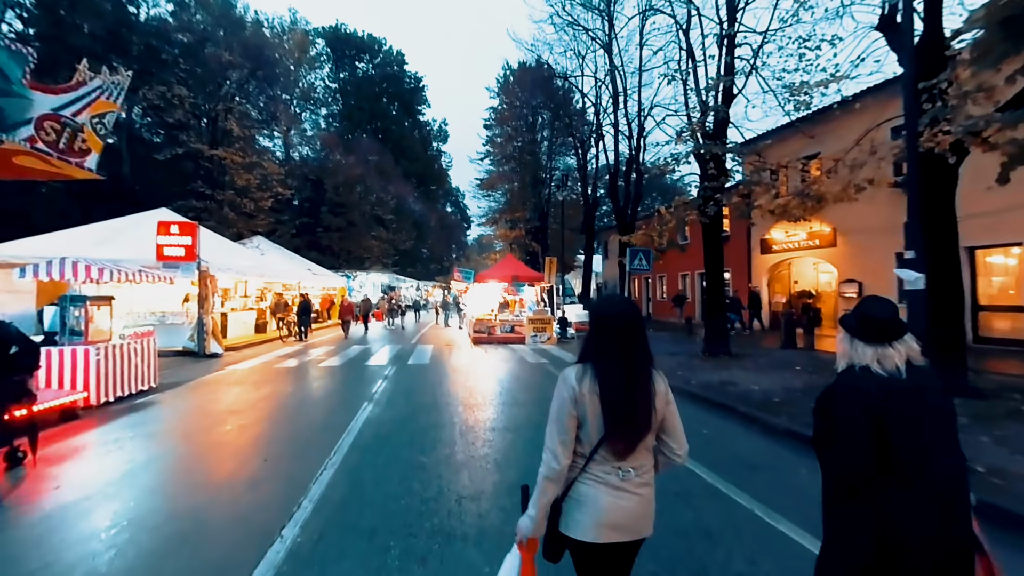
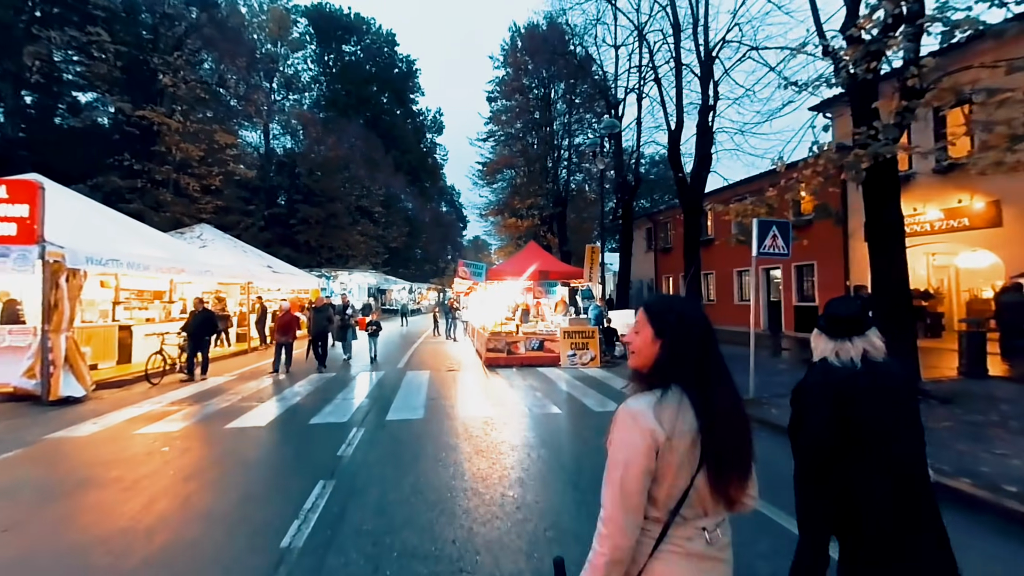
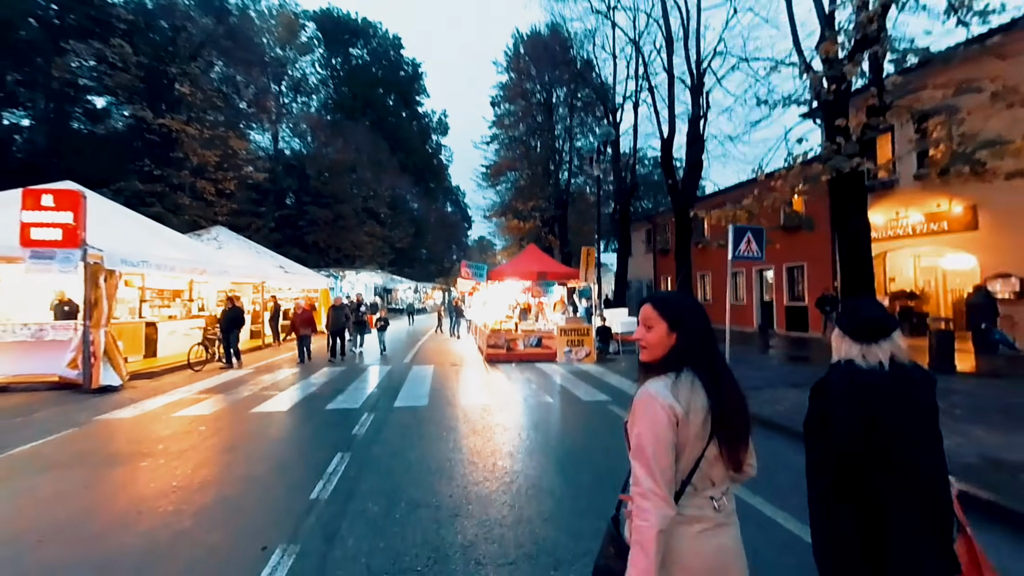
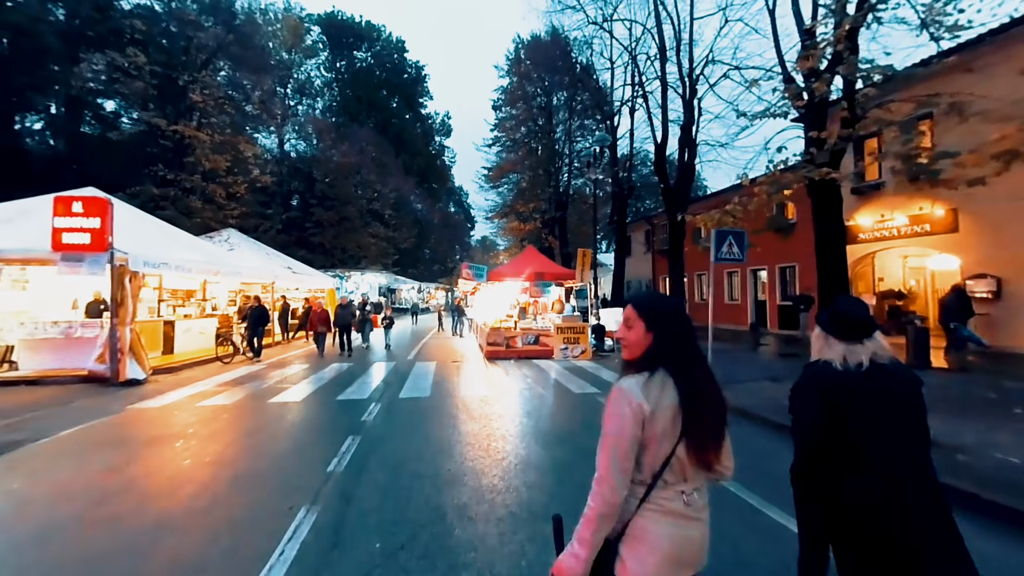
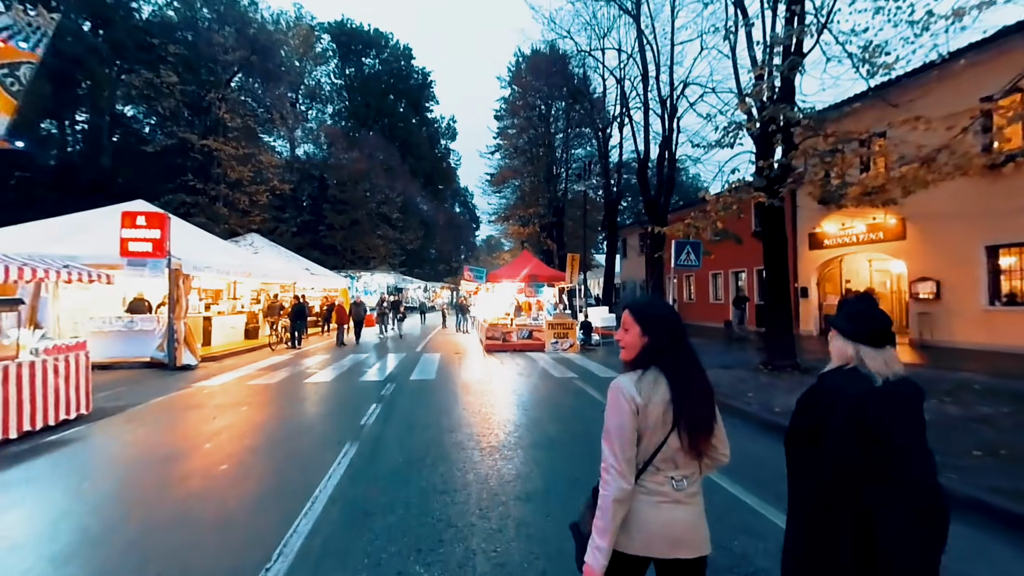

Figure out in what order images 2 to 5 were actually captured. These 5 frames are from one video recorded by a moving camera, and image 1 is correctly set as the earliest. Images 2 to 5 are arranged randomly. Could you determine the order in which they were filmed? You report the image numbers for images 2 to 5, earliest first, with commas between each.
5, 4, 3, 2
